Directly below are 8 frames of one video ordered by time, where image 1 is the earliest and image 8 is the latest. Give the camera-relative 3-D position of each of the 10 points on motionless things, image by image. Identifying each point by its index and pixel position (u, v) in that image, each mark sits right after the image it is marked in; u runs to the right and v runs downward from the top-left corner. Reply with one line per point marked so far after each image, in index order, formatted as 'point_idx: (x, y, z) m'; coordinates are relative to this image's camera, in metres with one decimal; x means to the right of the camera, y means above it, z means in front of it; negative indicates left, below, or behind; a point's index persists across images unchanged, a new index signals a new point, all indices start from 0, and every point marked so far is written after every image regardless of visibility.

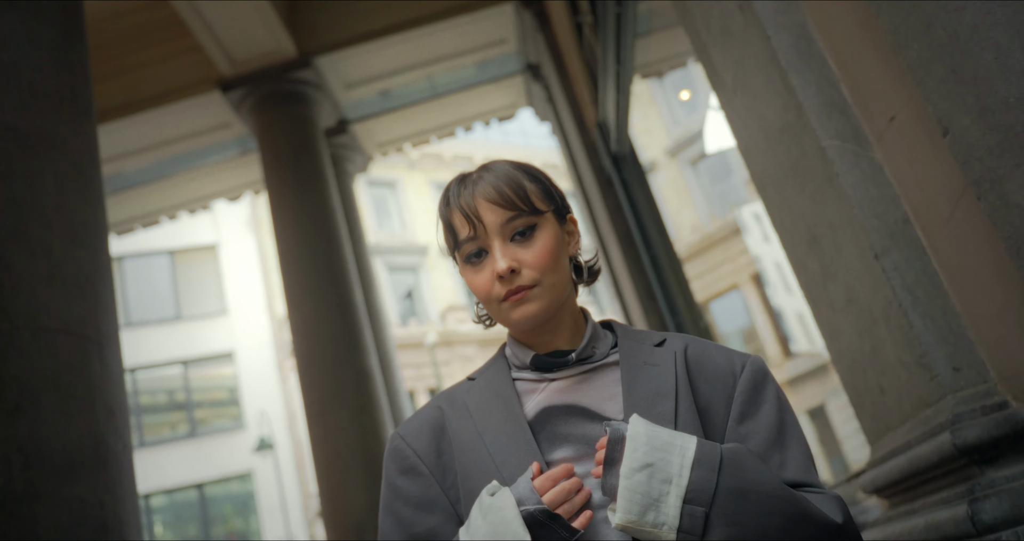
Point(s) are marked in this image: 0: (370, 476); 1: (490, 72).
0: (-0.6, -0.8, +3.6) m
1: (-0.1, +1.2, +5.2) m
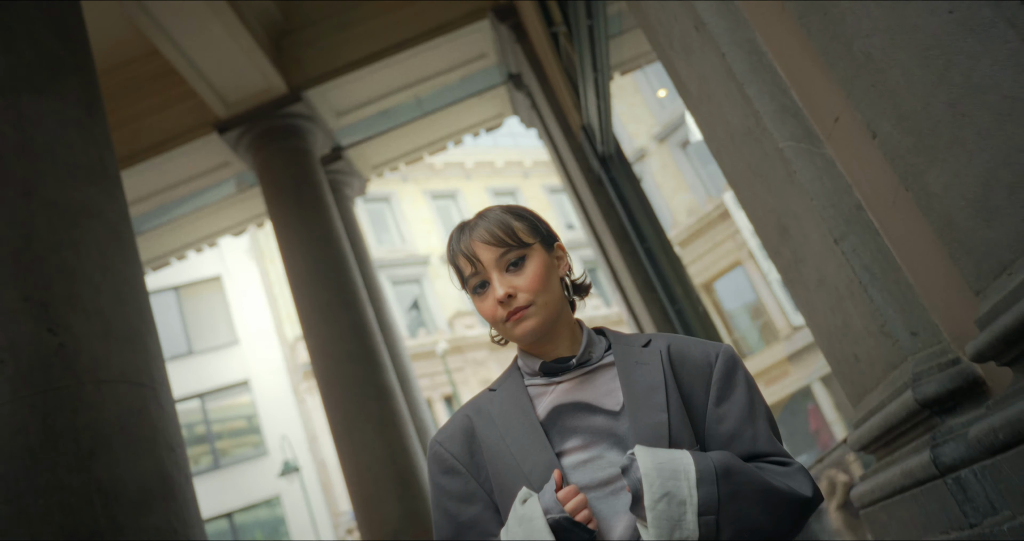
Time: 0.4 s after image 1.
0: (-0.5, -0.9, +3.8) m
1: (-0.2, +1.1, +5.4) m
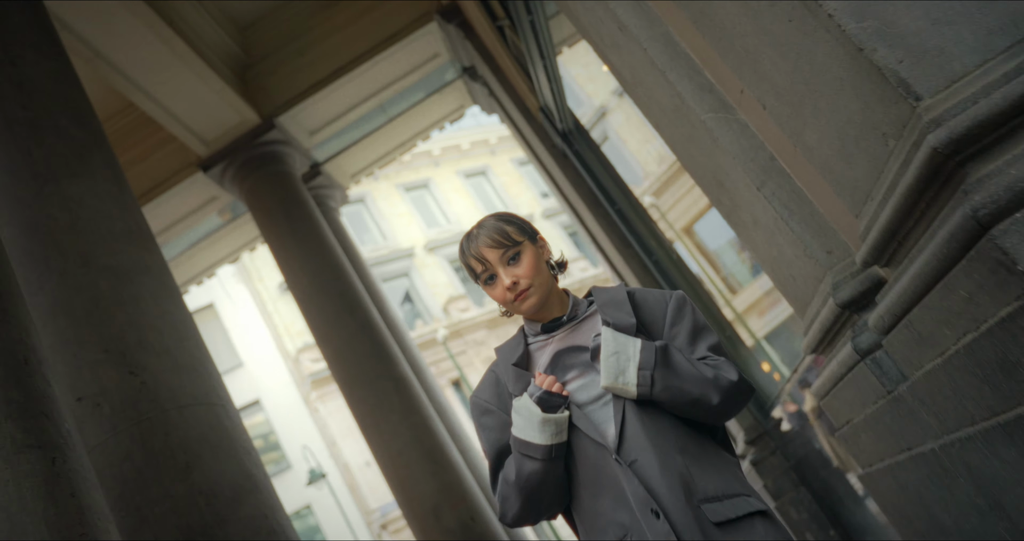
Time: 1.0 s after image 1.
0: (-0.4, -0.9, +4.1) m
1: (-0.5, +1.2, +5.7) m
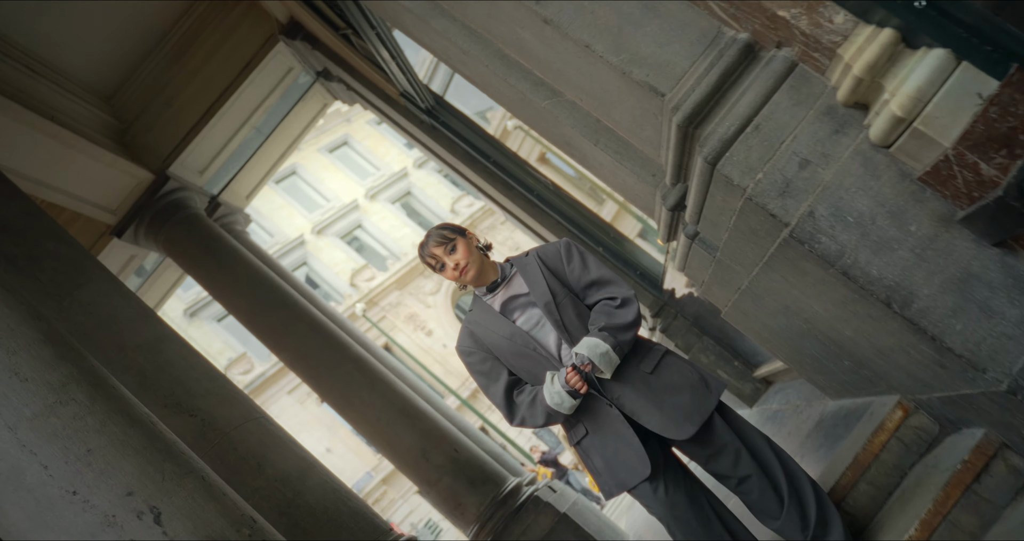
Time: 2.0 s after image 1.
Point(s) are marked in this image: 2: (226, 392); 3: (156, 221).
0: (-0.6, -0.8, +4.8) m
1: (-1.6, +1.2, +6.2) m
2: (-0.9, -0.4, +2.7) m
3: (-2.2, +0.3, +5.5) m
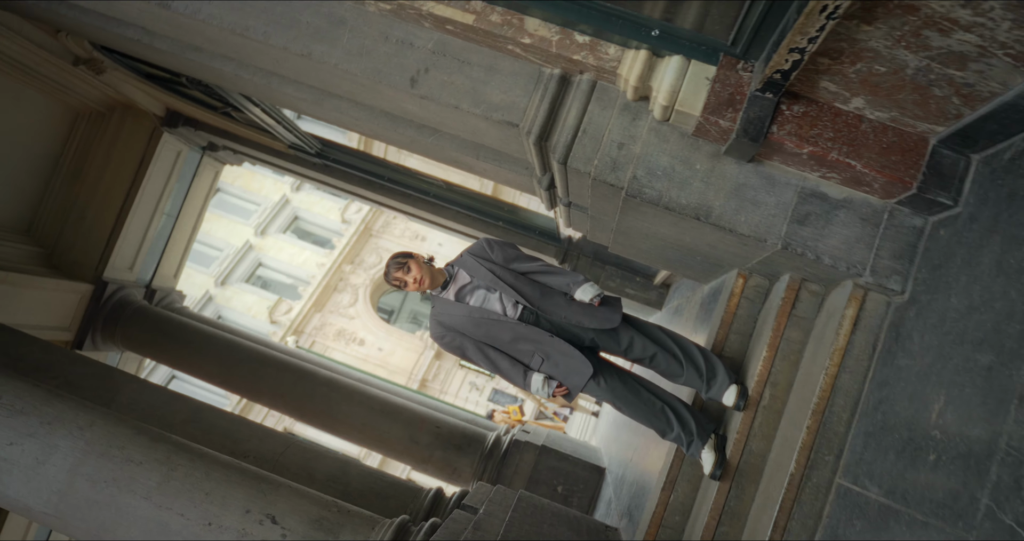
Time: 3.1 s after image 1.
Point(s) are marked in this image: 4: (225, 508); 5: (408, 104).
0: (-0.8, -0.9, +5.6) m
1: (-2.5, +0.7, +6.7) m
2: (-1.0, -0.6, +3.4) m
3: (-2.8, -0.4, +6.0) m
4: (-0.8, -0.7, +2.5) m
5: (-0.3, +0.5, +2.8) m
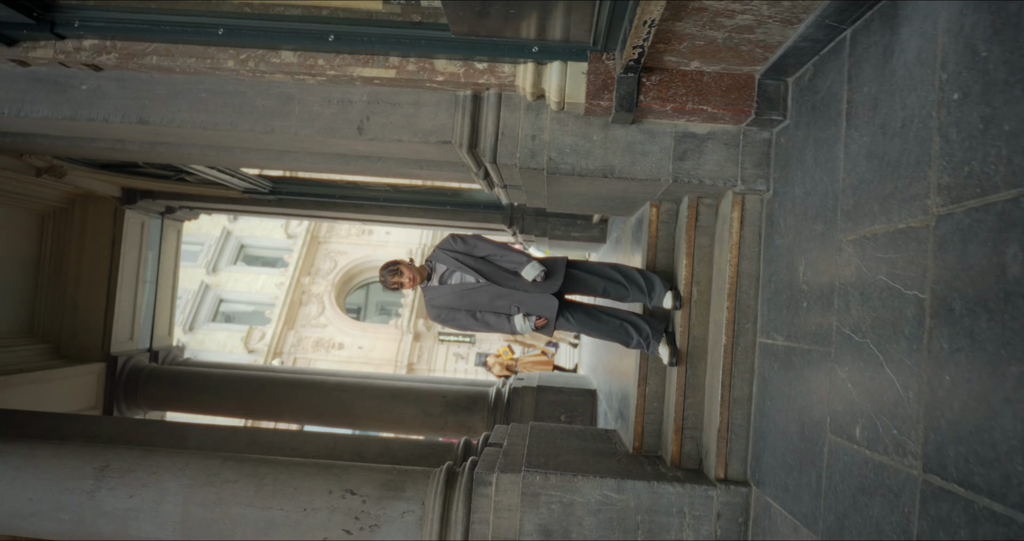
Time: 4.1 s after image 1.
0: (-0.8, -0.9, +6.3) m
1: (-3.0, +0.3, +7.2) m
2: (-0.9, -0.8, +4.0) m
3: (-2.9, -0.9, +6.6) m
4: (-0.7, -0.8, +3.2) m
5: (-0.6, +0.5, +3.5) m
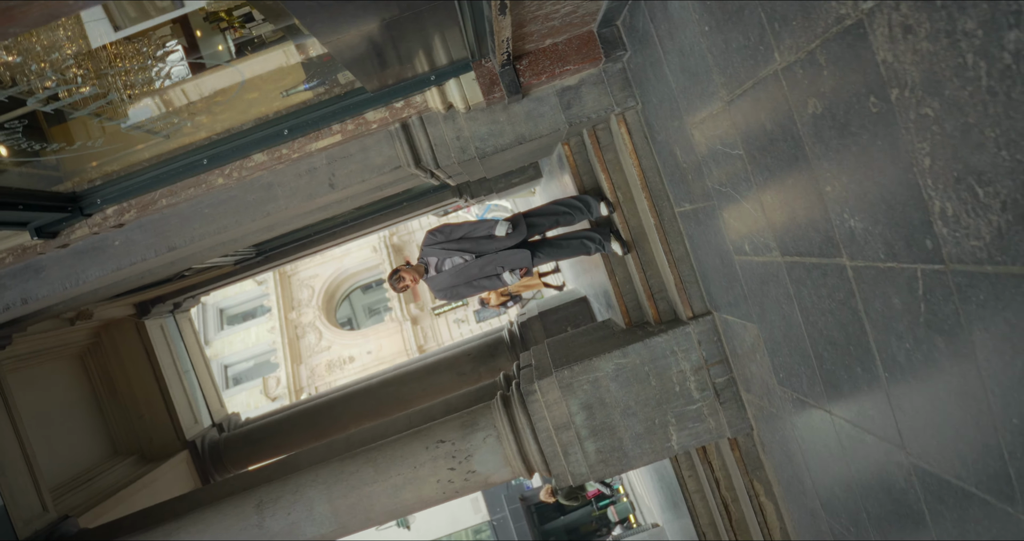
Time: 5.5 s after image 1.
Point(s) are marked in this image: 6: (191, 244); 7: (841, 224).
0: (-0.7, -0.9, +7.3) m
1: (-3.2, -0.6, +8.1) m
2: (-0.7, -0.9, +5.1) m
3: (-2.6, -1.7, +7.6) m
4: (-0.5, -0.9, +4.2) m
5: (-0.9, +0.4, +4.4) m
6: (-1.6, +0.1, +4.3) m
7: (+0.8, +0.1, +2.2) m
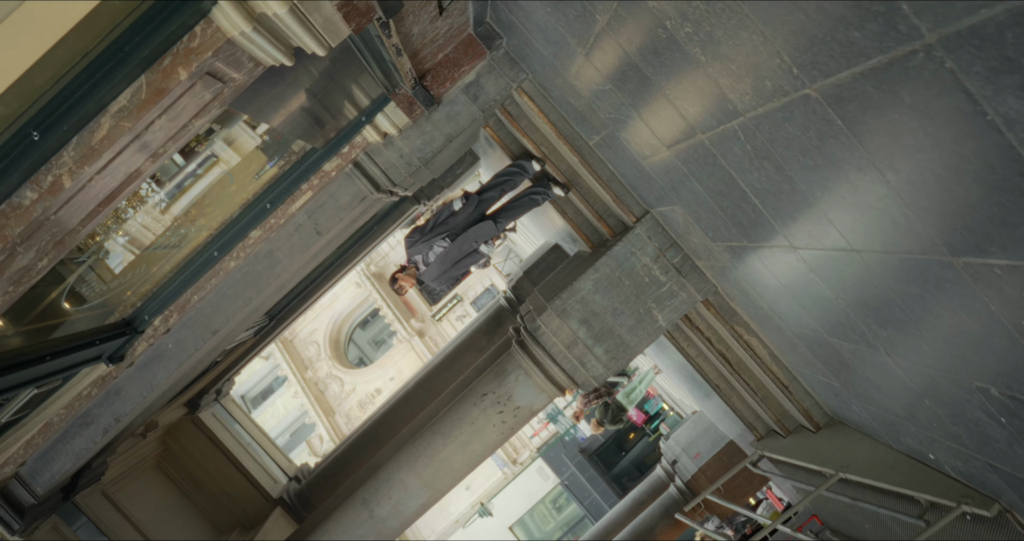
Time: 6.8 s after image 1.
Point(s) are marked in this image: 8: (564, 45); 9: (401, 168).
0: (-0.5, -0.8, +8.2) m
1: (-3.0, -1.5, +8.9) m
2: (-0.5, -0.9, +5.9) m
3: (-2.0, -2.3, +8.4) m
4: (-0.3, -0.8, +5.1) m
5: (-1.2, +0.2, +5.3) m
6: (-1.7, -0.3, +5.2) m
7: (+0.6, +0.6, +3.1) m
8: (+0.2, +1.0, +3.8) m
9: (-0.6, +0.6, +5.0) m
